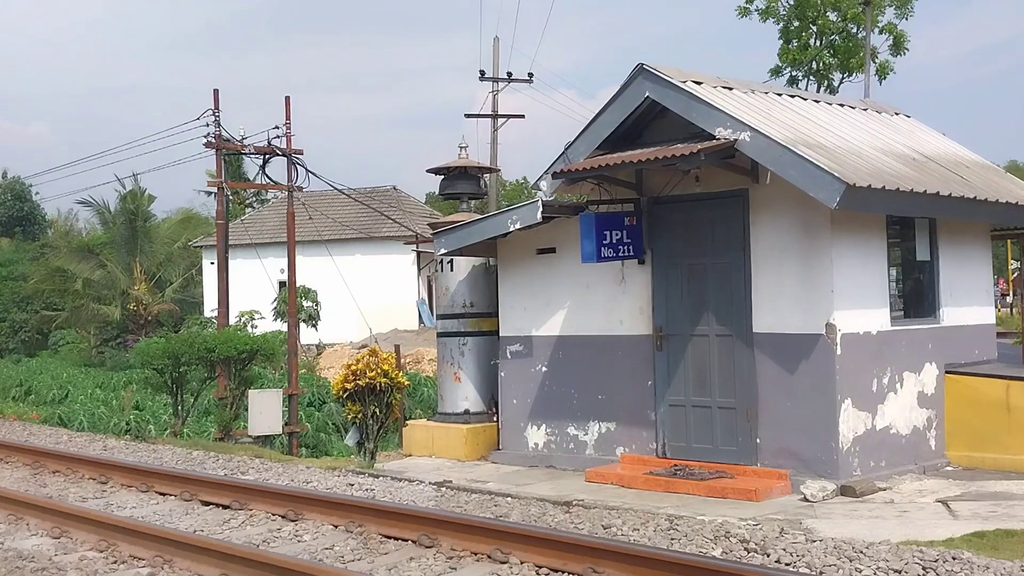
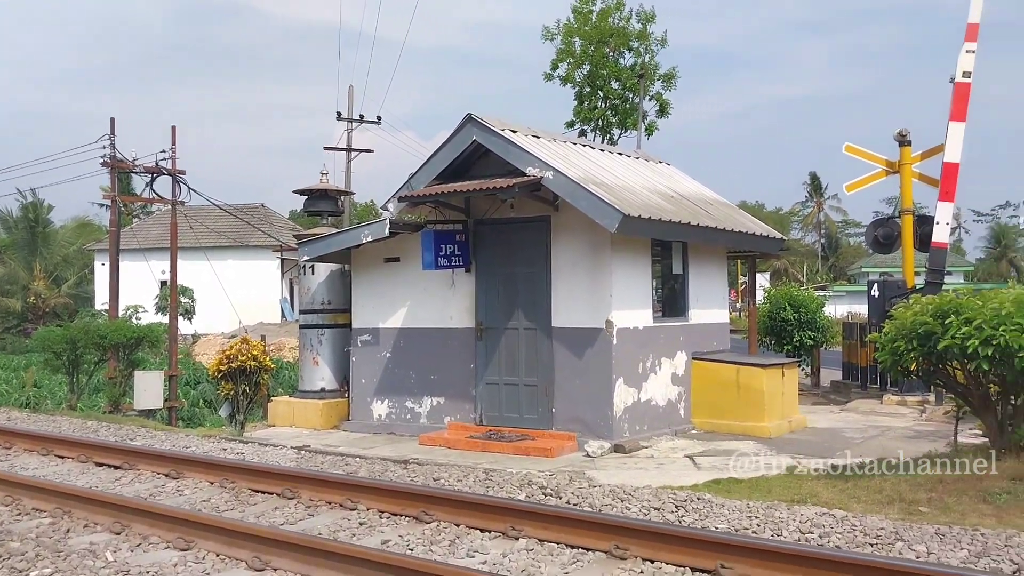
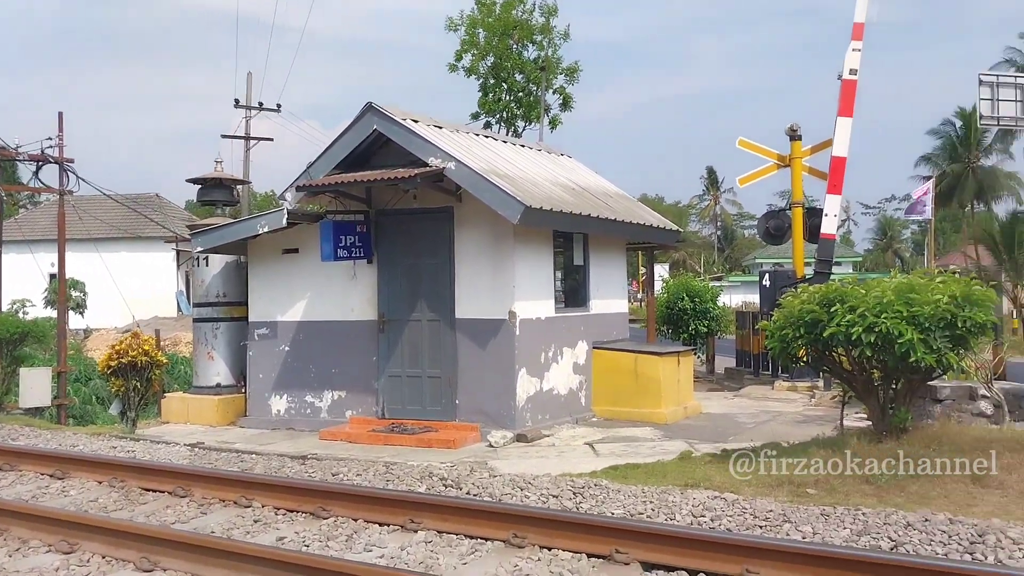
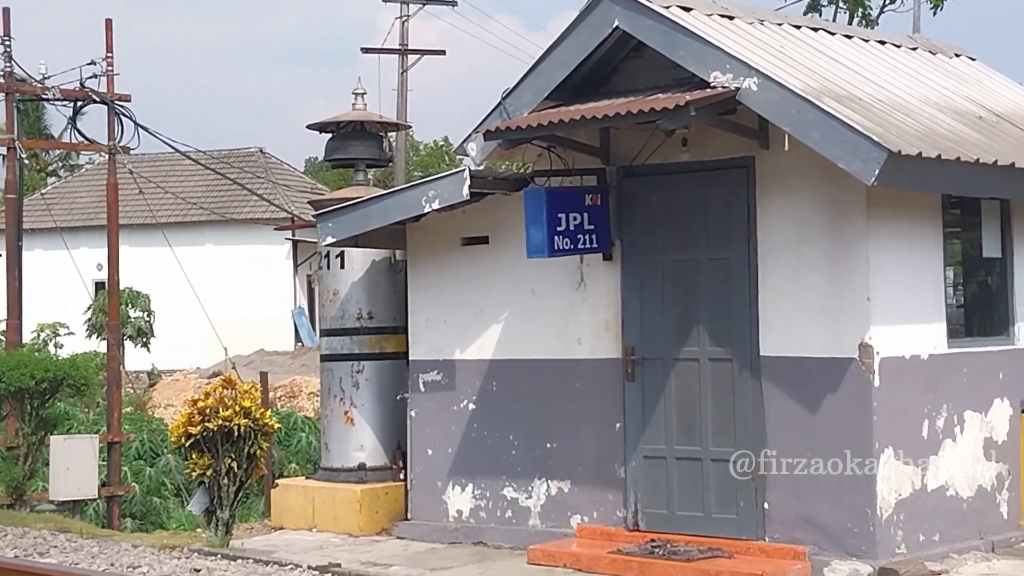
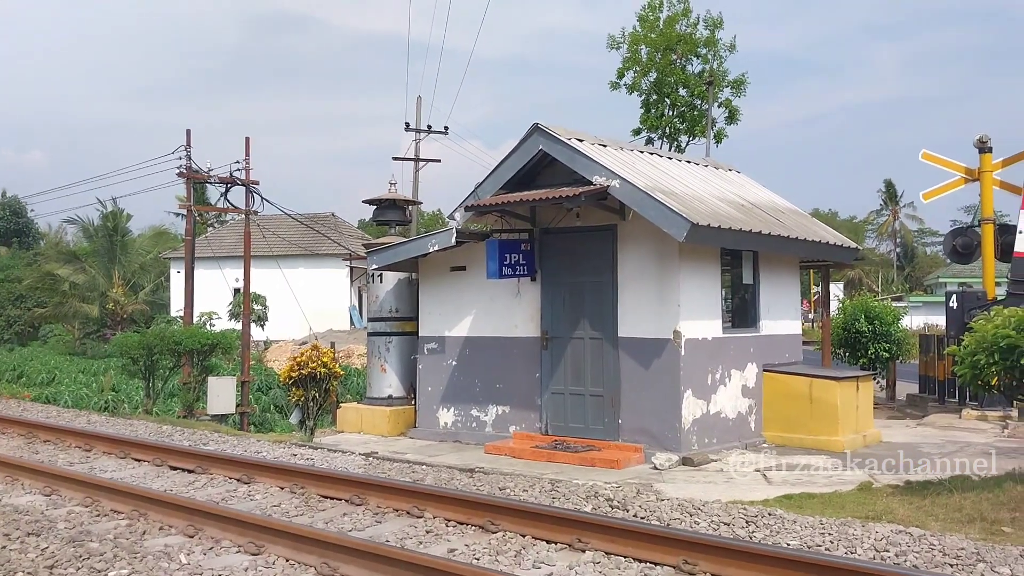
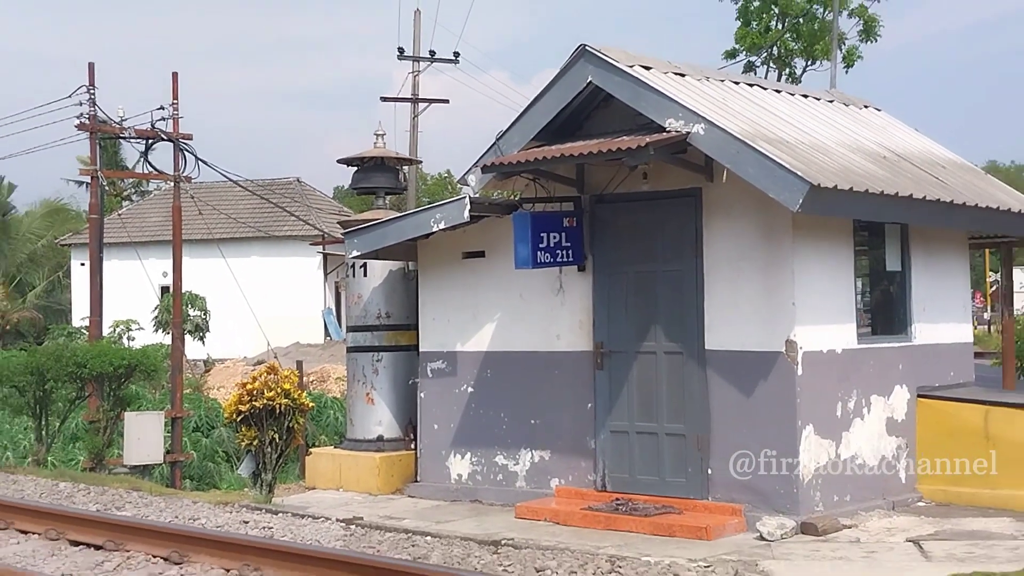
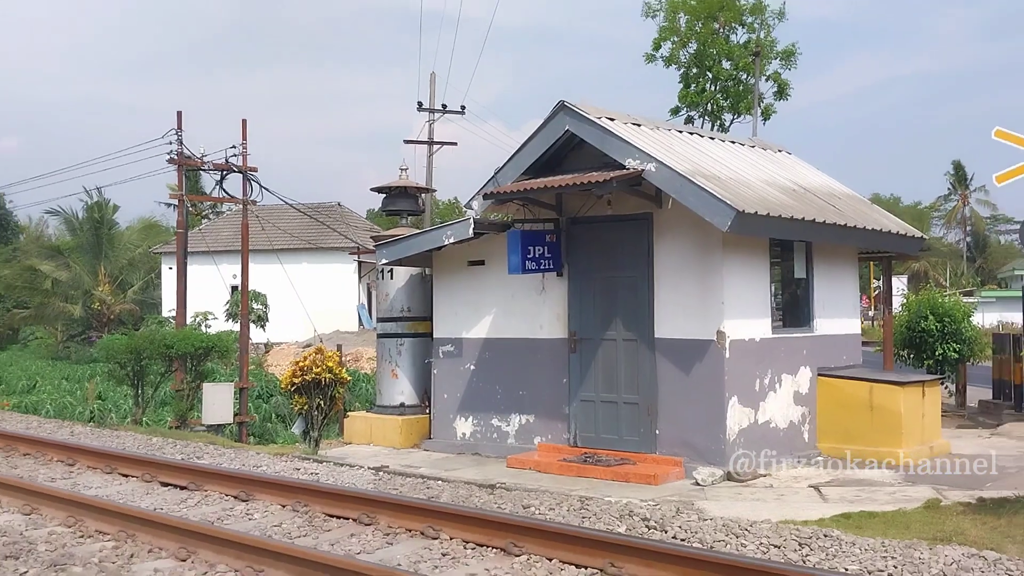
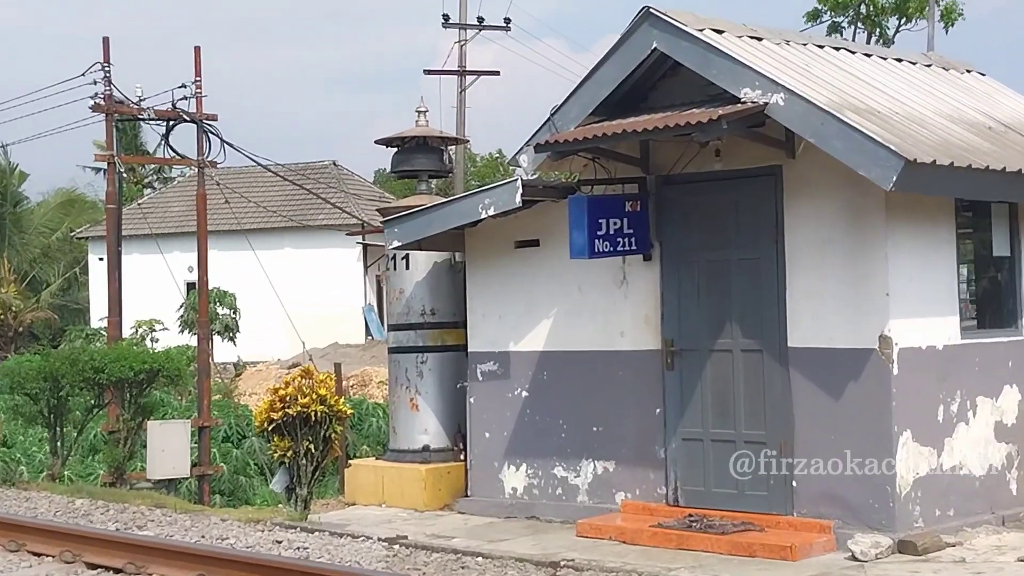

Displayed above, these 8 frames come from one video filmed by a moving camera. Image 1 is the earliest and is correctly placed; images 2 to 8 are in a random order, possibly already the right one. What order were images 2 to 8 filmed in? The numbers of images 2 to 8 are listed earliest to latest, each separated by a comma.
8, 4, 6, 7, 5, 2, 3
